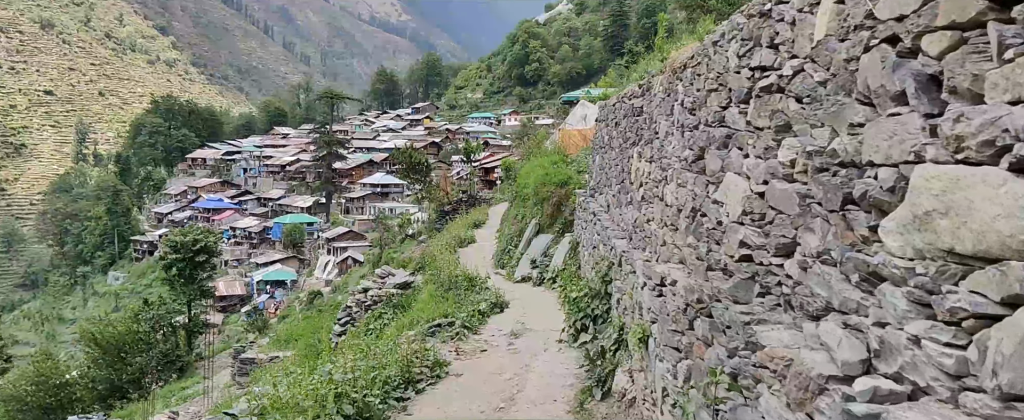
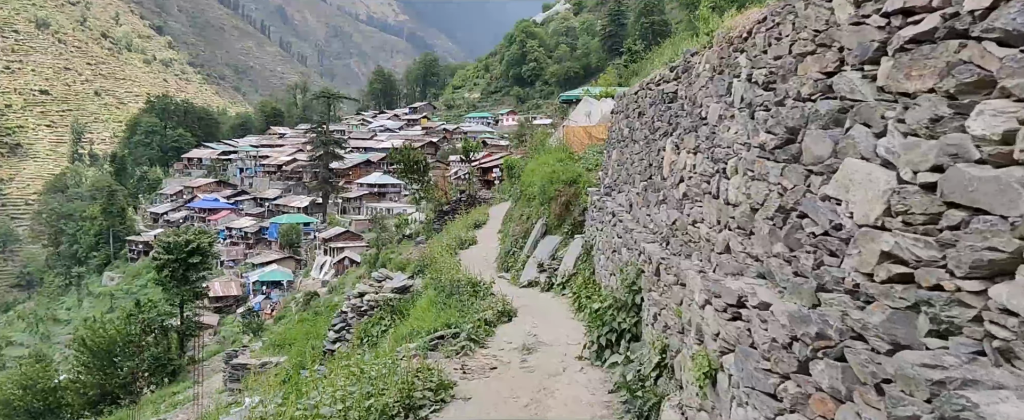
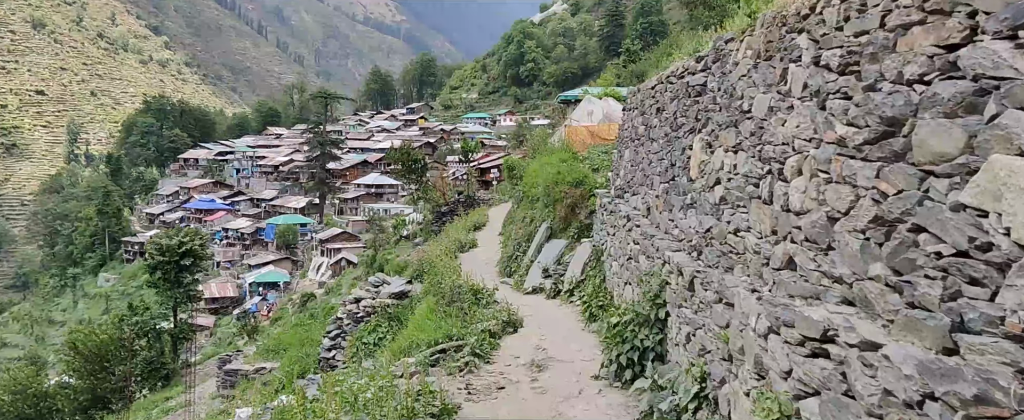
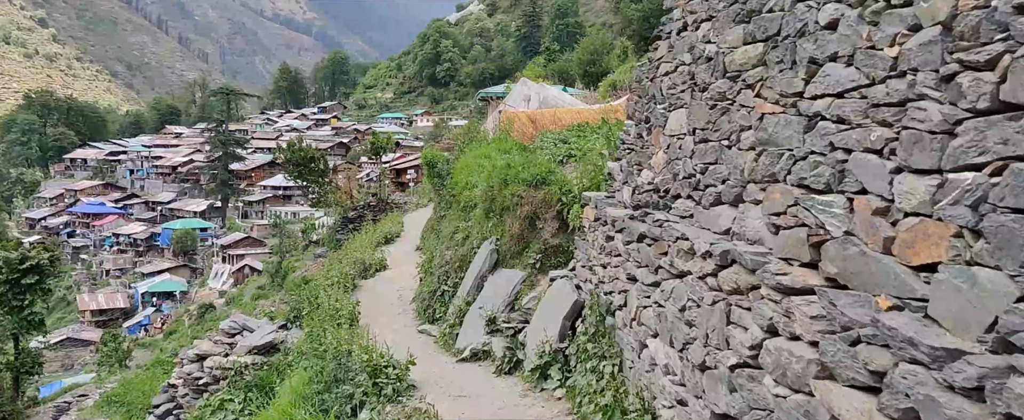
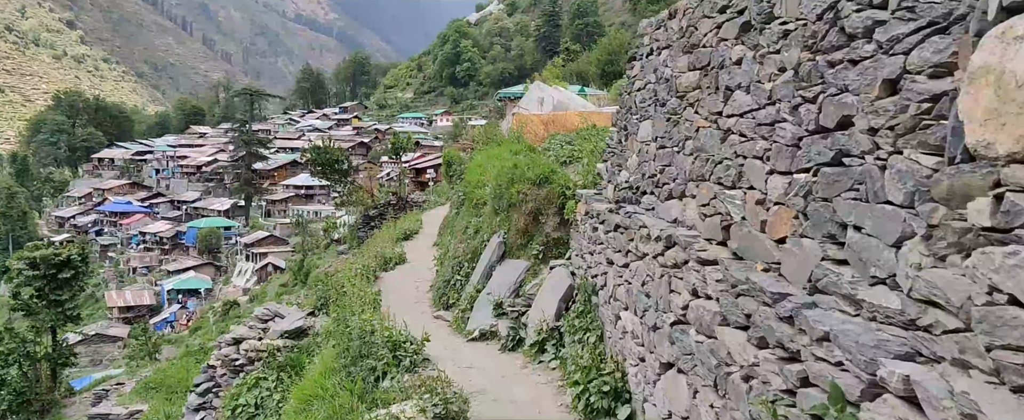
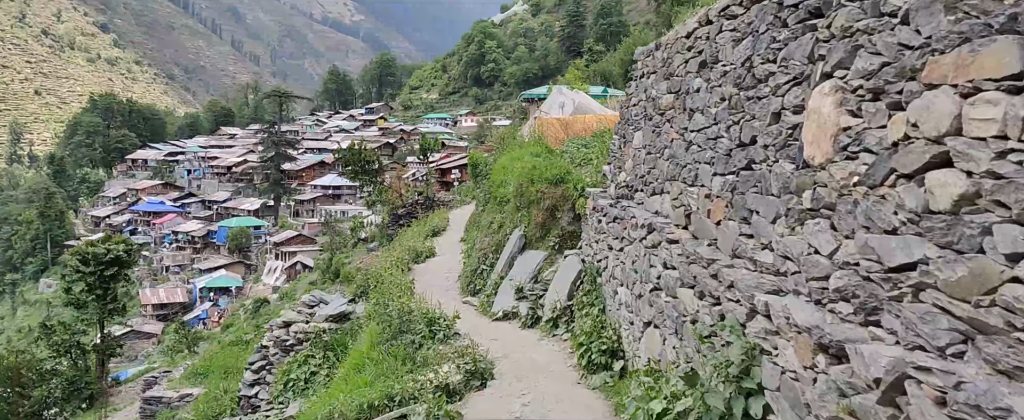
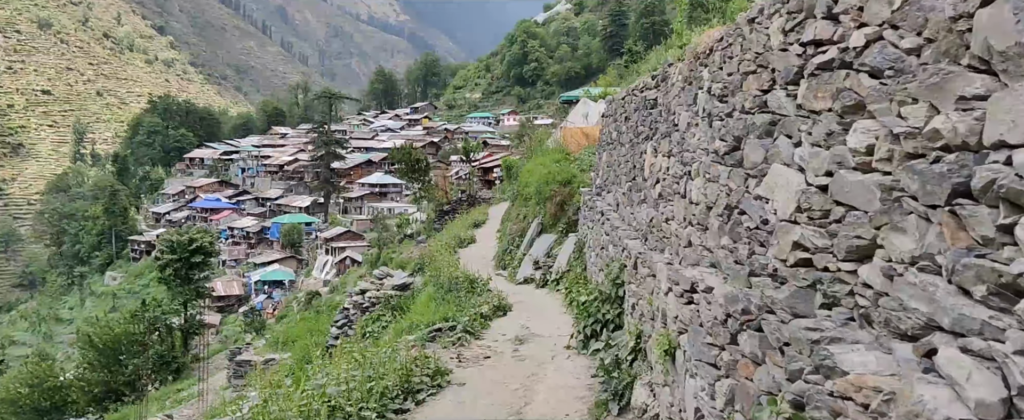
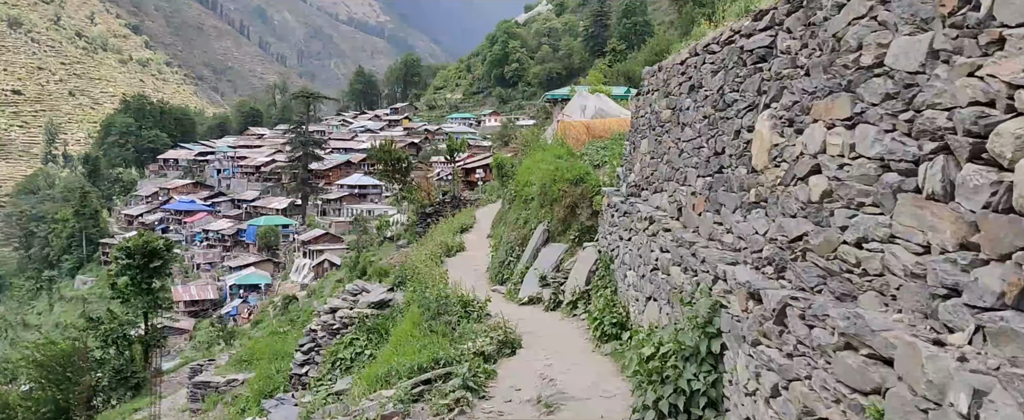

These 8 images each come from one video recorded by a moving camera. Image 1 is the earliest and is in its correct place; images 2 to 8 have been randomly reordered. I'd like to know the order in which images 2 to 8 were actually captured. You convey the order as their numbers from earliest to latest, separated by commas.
7, 2, 3, 8, 6, 5, 4
